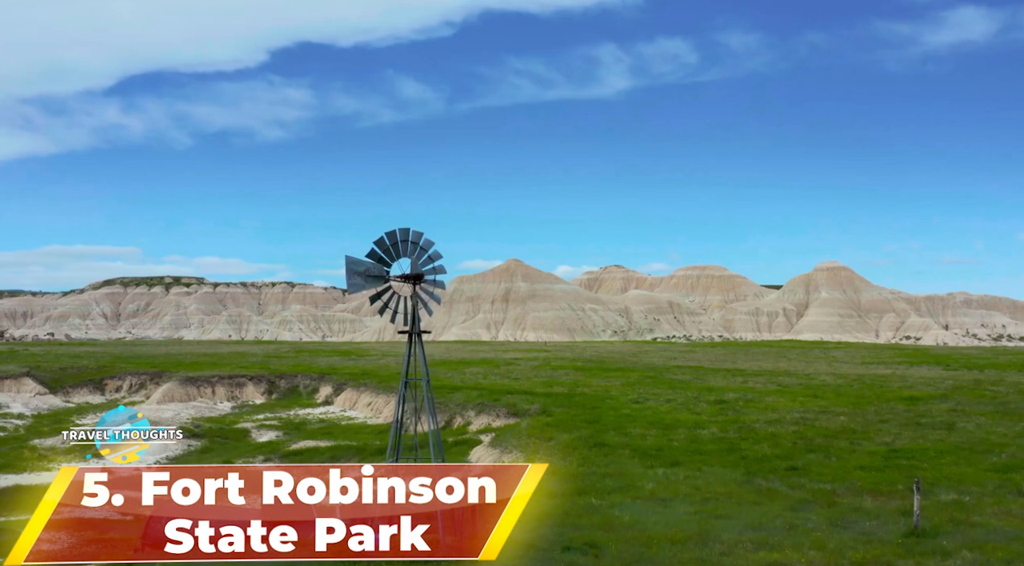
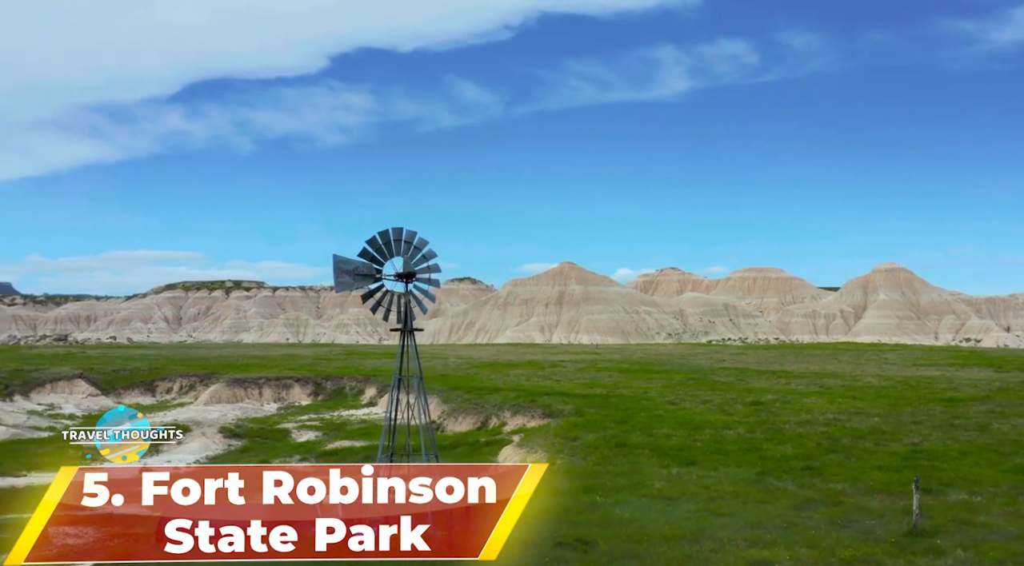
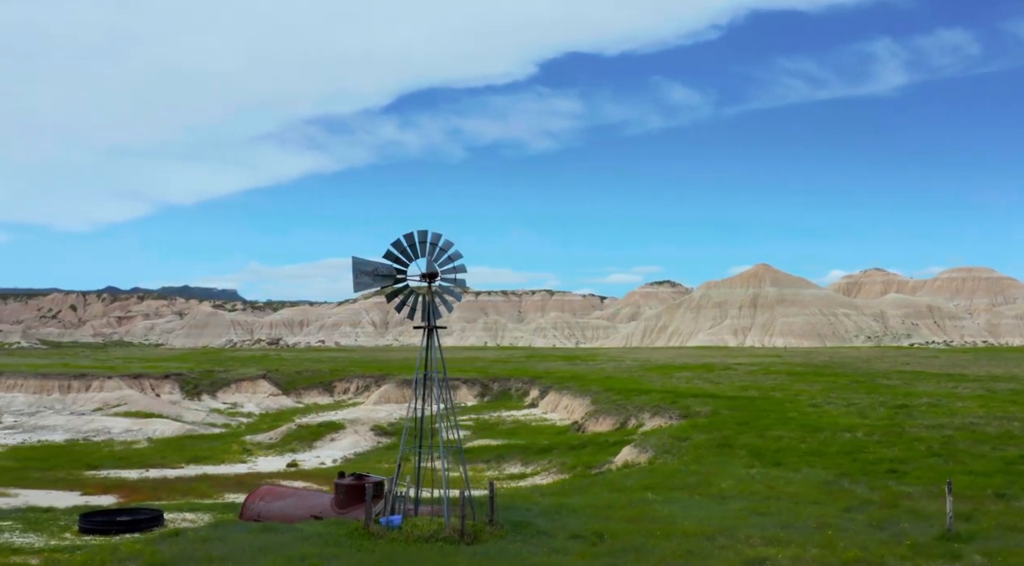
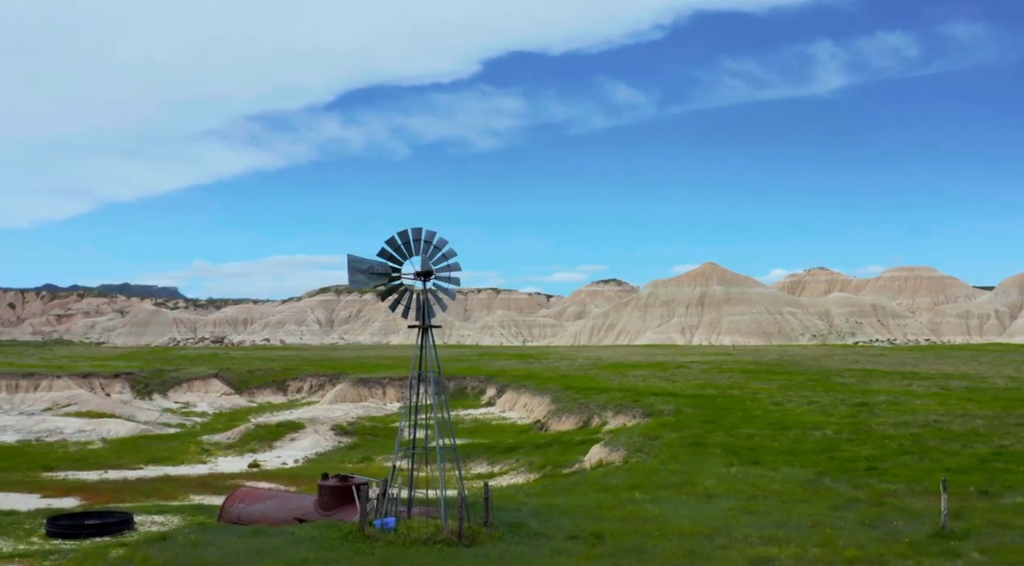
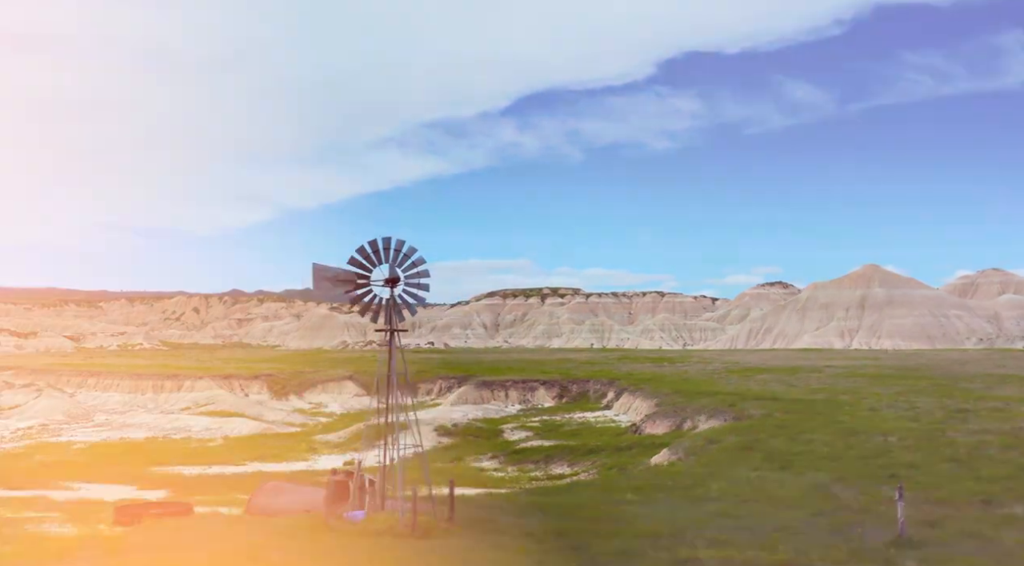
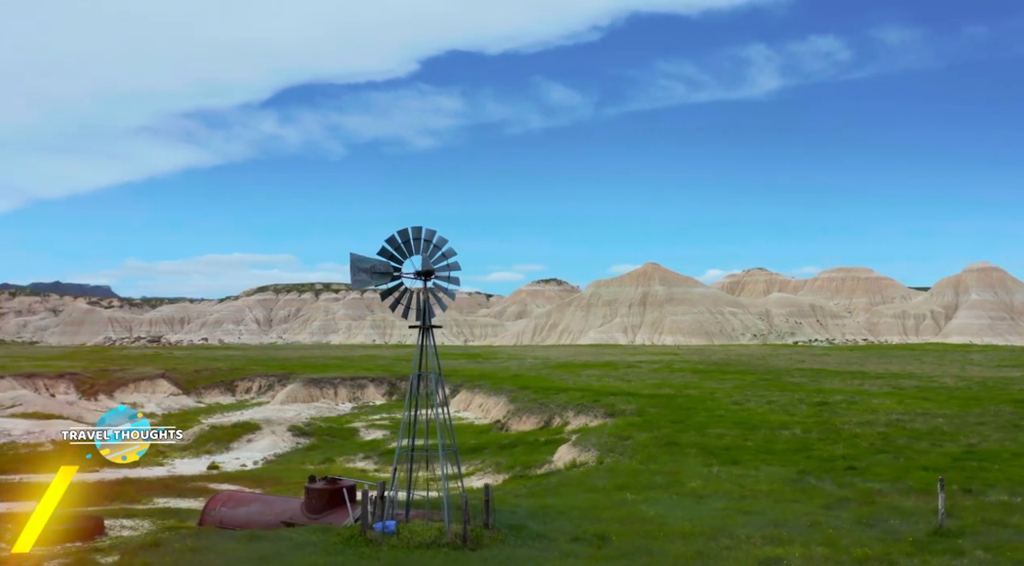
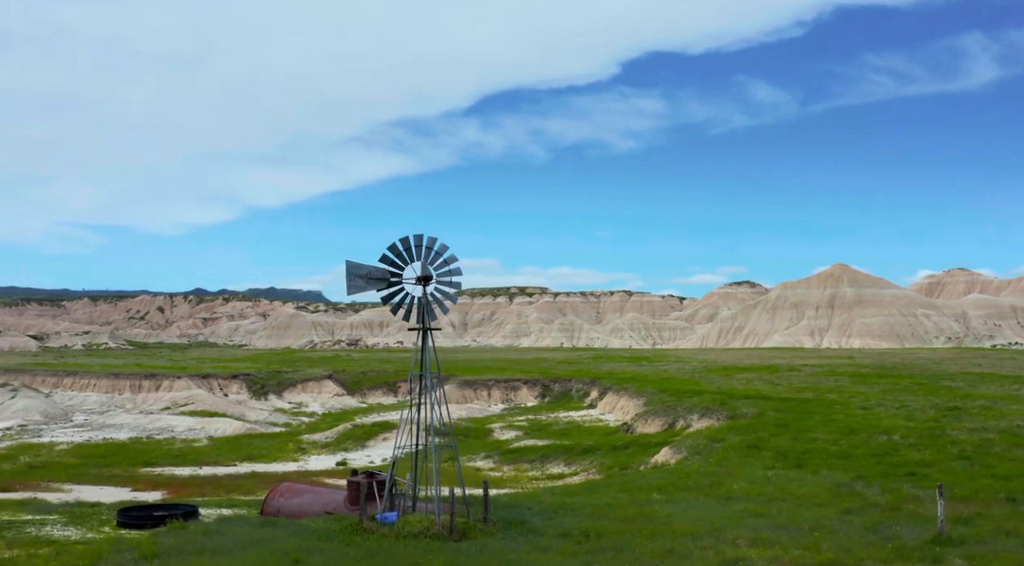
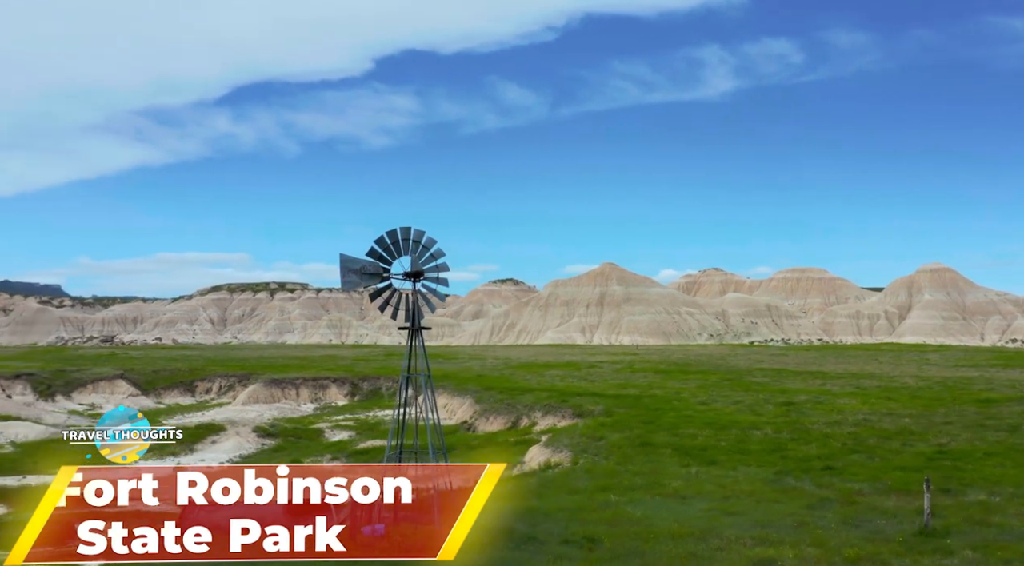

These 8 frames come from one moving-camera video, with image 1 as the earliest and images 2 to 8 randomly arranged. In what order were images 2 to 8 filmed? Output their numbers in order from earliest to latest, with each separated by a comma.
2, 8, 6, 4, 3, 7, 5
